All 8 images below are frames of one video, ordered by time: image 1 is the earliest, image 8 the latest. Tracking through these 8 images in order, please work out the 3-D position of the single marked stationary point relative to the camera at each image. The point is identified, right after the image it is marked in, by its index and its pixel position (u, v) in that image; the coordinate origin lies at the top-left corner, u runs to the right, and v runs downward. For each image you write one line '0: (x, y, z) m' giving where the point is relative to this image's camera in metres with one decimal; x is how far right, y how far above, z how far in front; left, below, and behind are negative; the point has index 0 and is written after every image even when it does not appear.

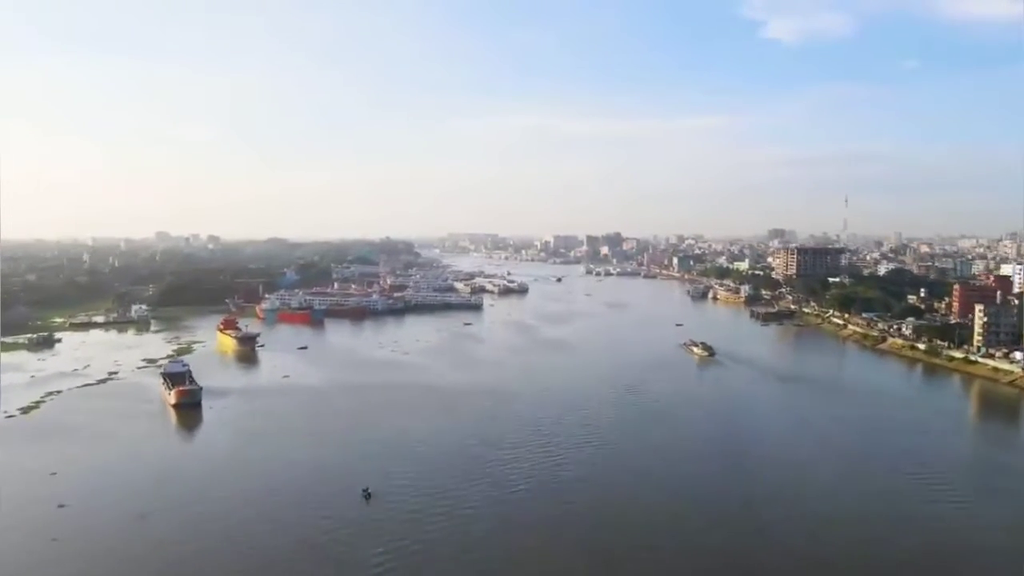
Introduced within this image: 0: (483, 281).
0: (-0.6, +0.2, +17.2) m
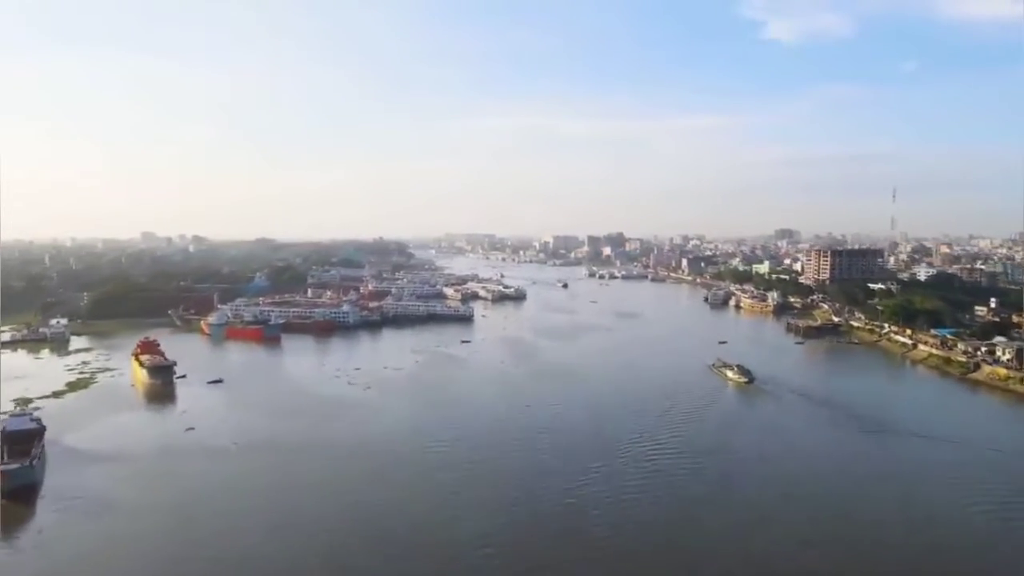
0: (-0.7, 0.0, +15.5) m
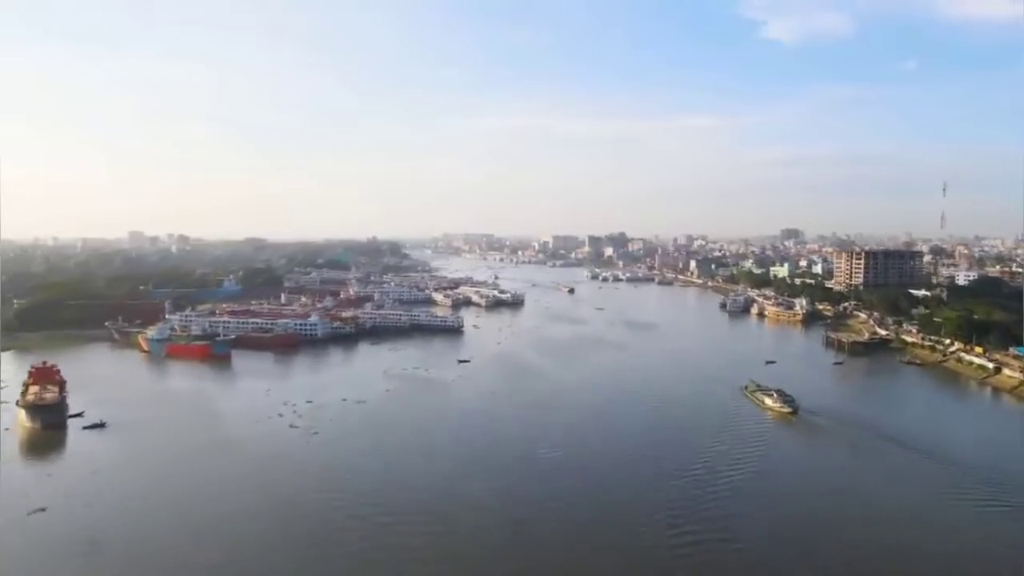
0: (-0.7, 0.0, +14.1) m
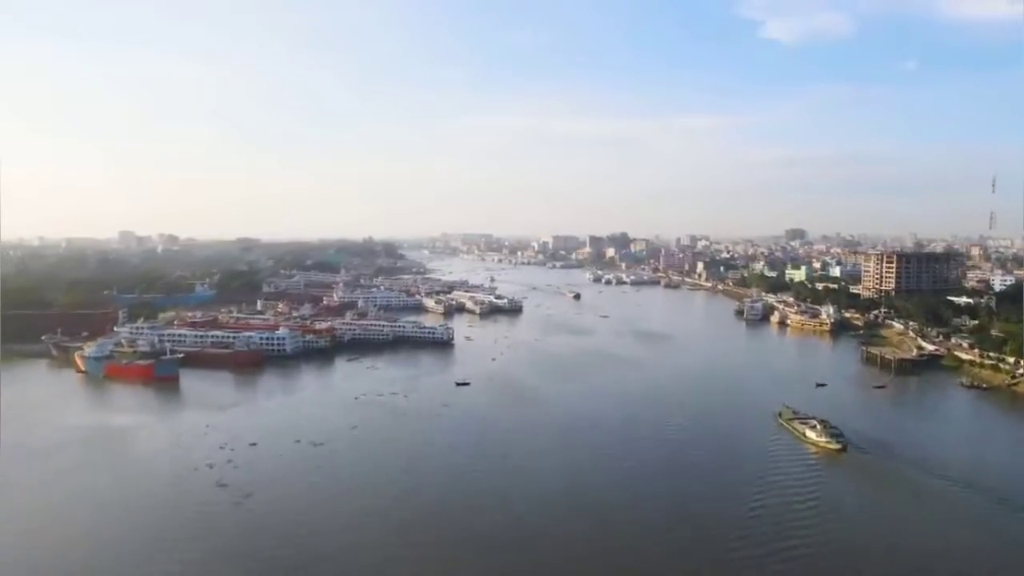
0: (-0.8, -0.1, +13.1) m
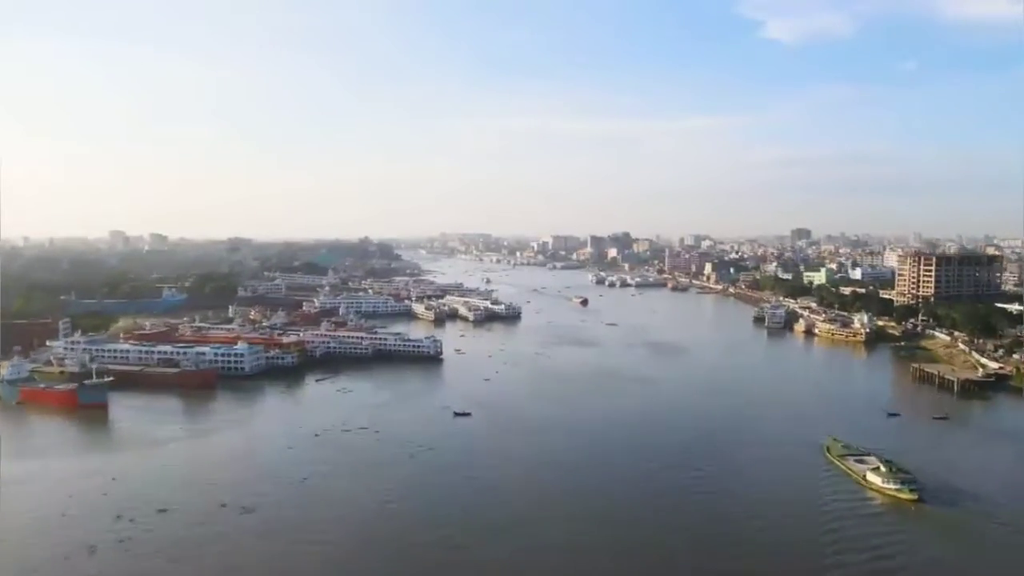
0: (-0.8, -0.2, +12.0) m
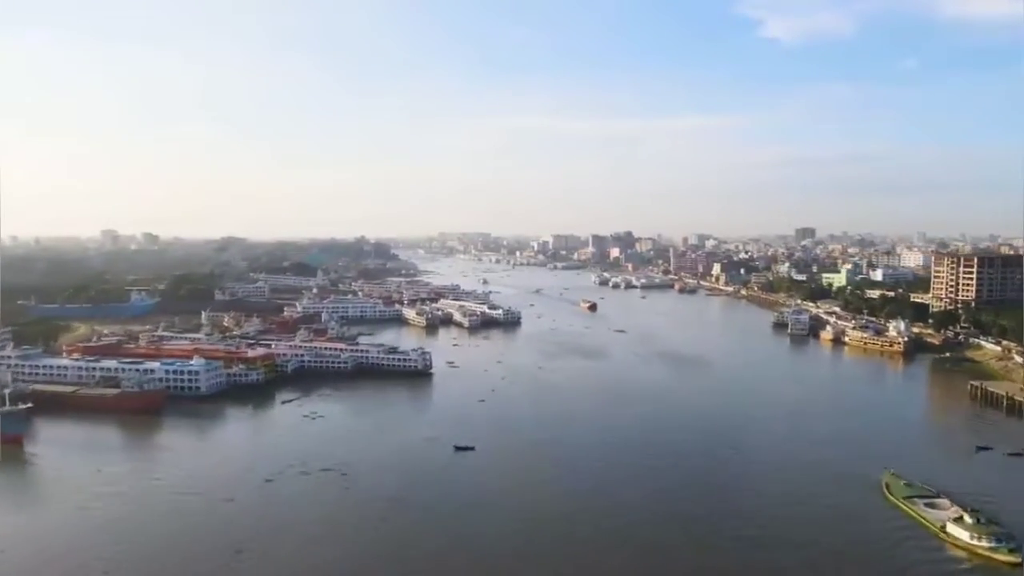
0: (-0.8, -0.2, +11.2) m
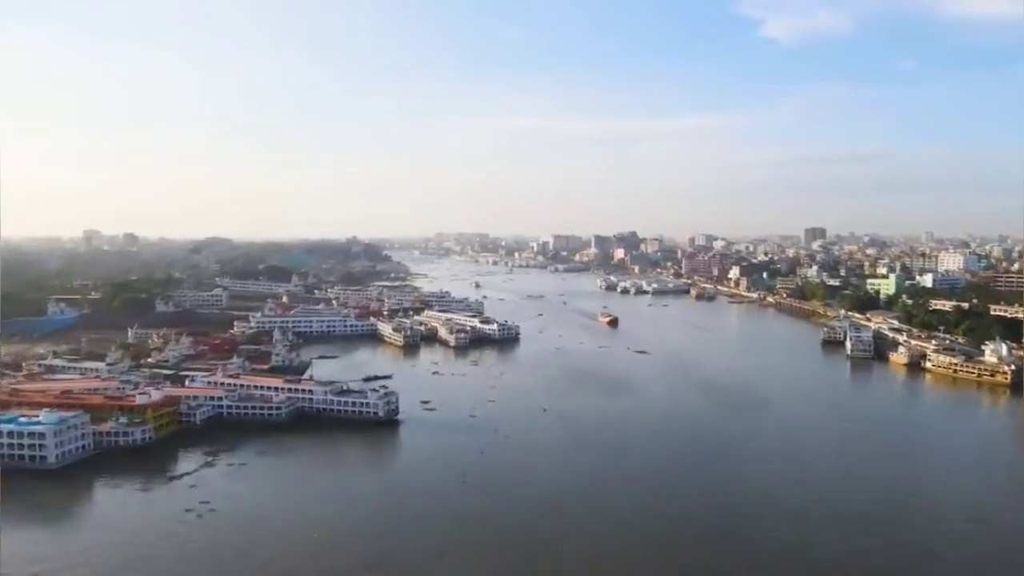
0: (-0.9, -0.3, +9.4) m
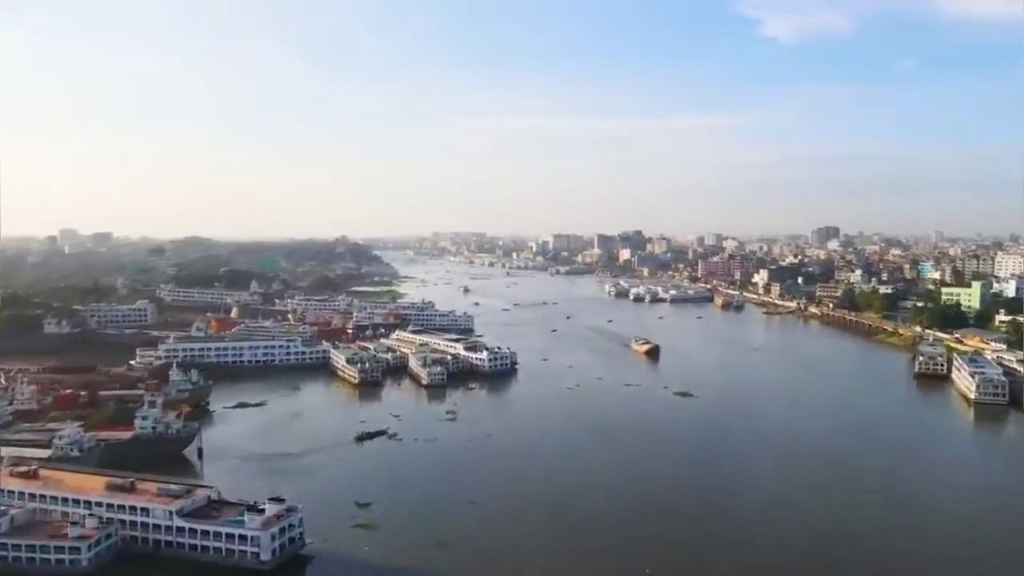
0: (-0.9, -0.5, +7.3) m
